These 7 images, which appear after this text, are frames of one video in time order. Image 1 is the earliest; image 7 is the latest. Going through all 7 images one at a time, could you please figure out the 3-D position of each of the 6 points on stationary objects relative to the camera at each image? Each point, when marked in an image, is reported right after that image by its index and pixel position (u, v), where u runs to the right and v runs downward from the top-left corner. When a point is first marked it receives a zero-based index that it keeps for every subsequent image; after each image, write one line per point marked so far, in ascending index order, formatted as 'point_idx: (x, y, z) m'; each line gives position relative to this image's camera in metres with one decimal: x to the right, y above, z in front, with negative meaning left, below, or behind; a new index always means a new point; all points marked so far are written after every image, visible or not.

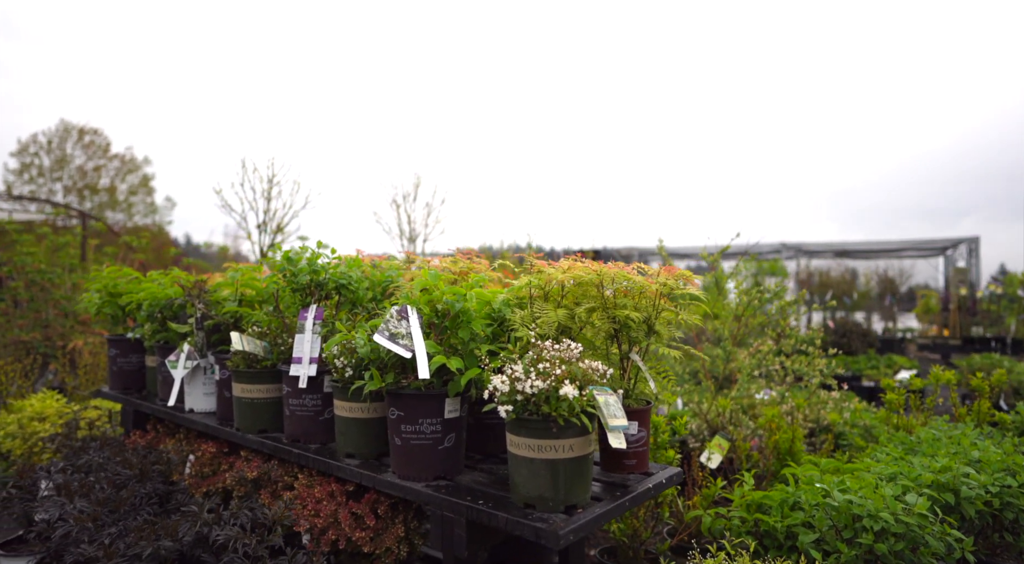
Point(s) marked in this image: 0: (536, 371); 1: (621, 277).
0: (+0.1, -0.3, +2.2) m
1: (+0.4, 0.0, +2.6) m
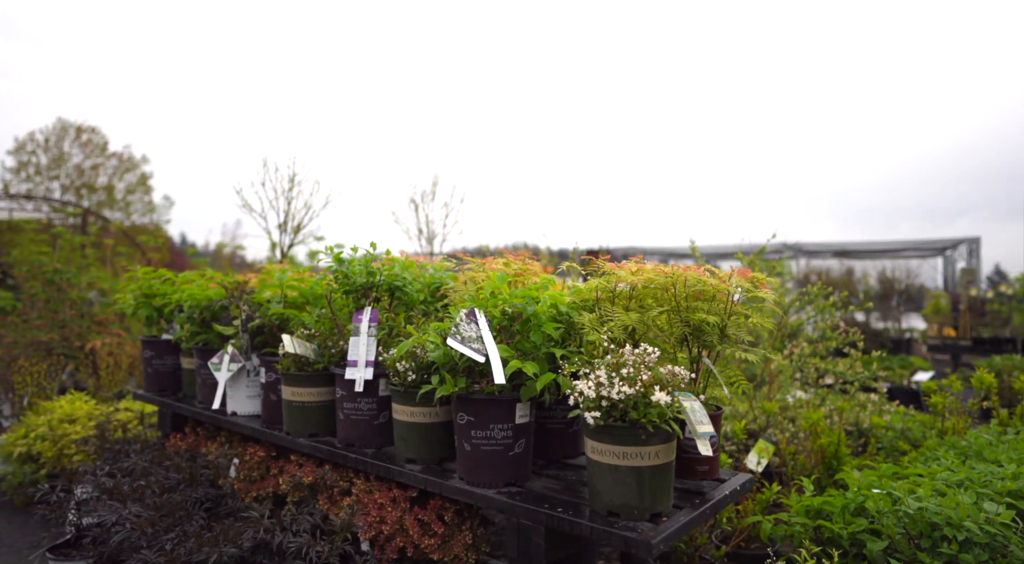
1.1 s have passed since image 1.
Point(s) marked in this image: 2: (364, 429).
0: (+0.4, -0.3, +2.2) m
1: (+0.7, 0.0, +2.6) m
2: (-0.7, -0.7, +3.2) m
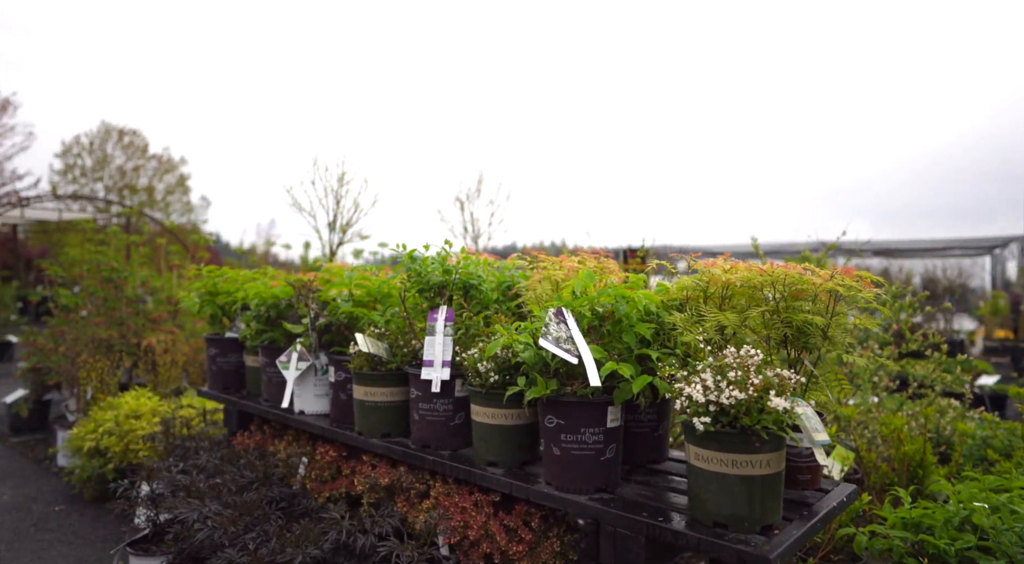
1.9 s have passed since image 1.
0: (+0.7, -0.3, +2.1) m
1: (+1.1, 0.0, +2.5) m
2: (-0.4, -0.7, +3.1) m
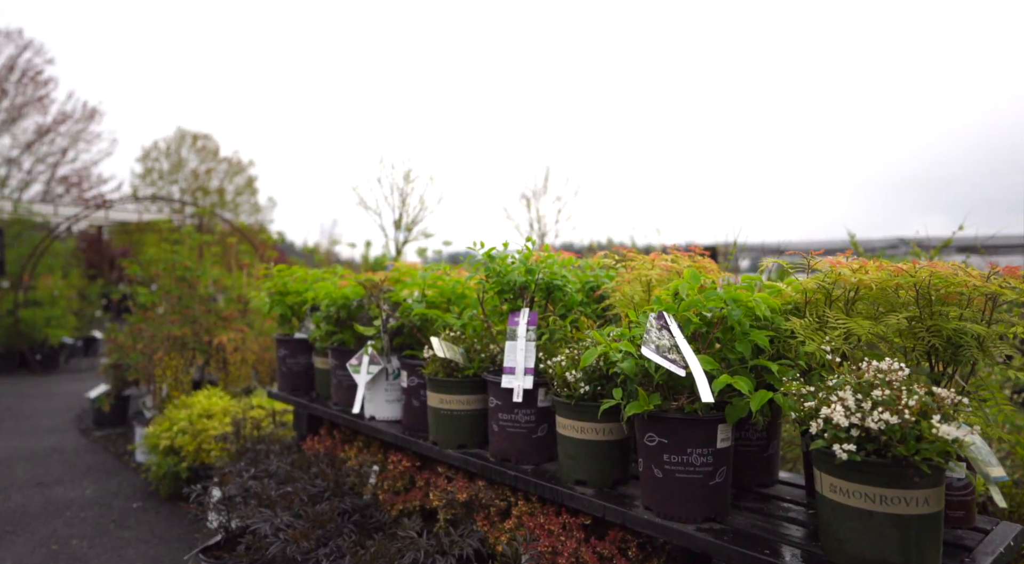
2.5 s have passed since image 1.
0: (+1.0, -0.3, +1.8) m
1: (+1.4, 0.0, +2.1) m
2: (0.0, -0.7, +2.9) m
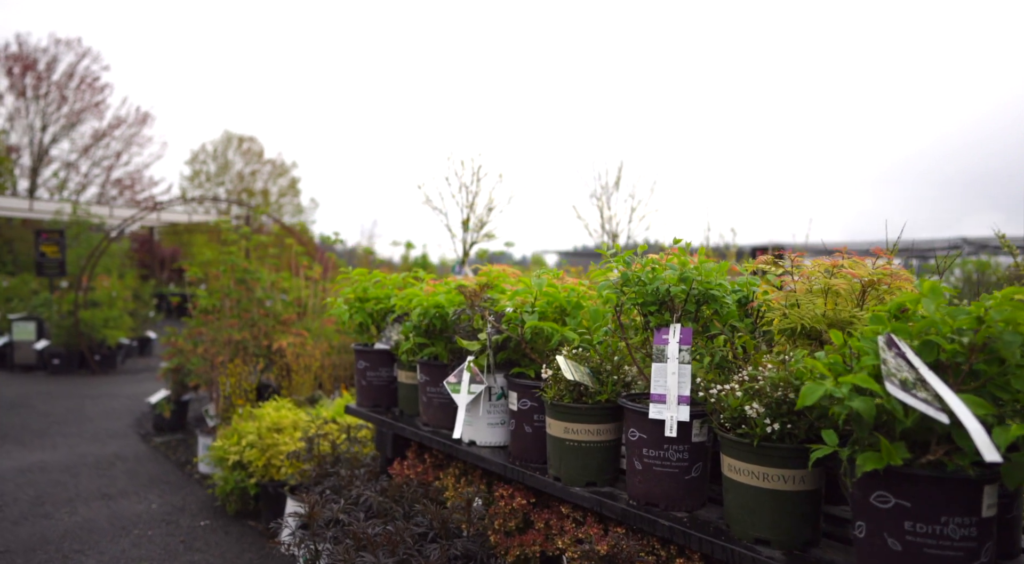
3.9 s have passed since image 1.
0: (+1.5, -0.4, +1.2) m
1: (+1.9, 0.0, +1.5) m
2: (+0.6, -0.8, +2.4) m
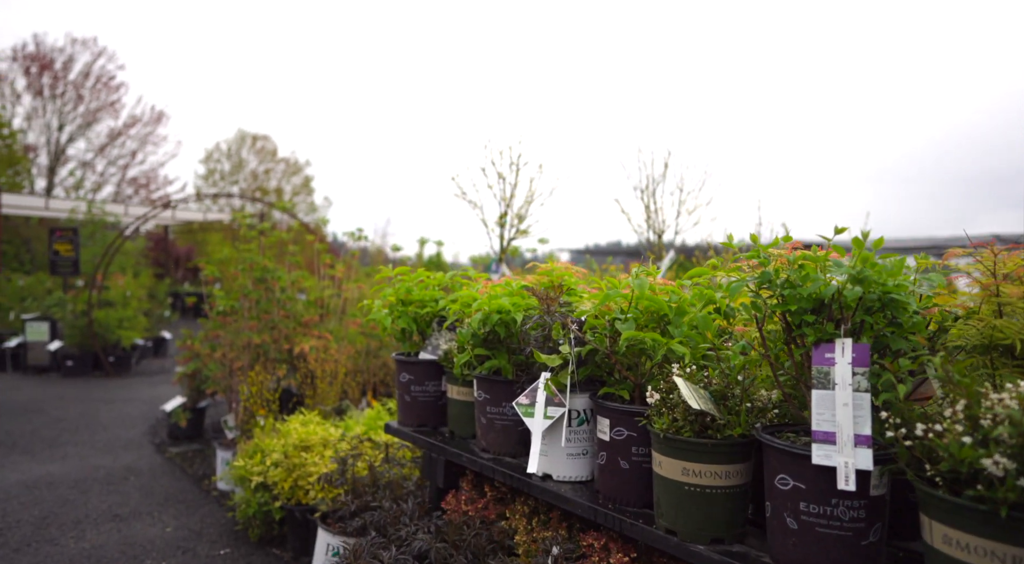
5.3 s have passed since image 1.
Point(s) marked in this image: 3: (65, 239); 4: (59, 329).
0: (+1.8, -0.4, +0.6) m
1: (+2.3, 0.0, +0.9) m
2: (+0.9, -0.8, +1.8) m
3: (-9.4, +0.9, +13.5) m
4: (-9.6, -1.0, +13.6) m
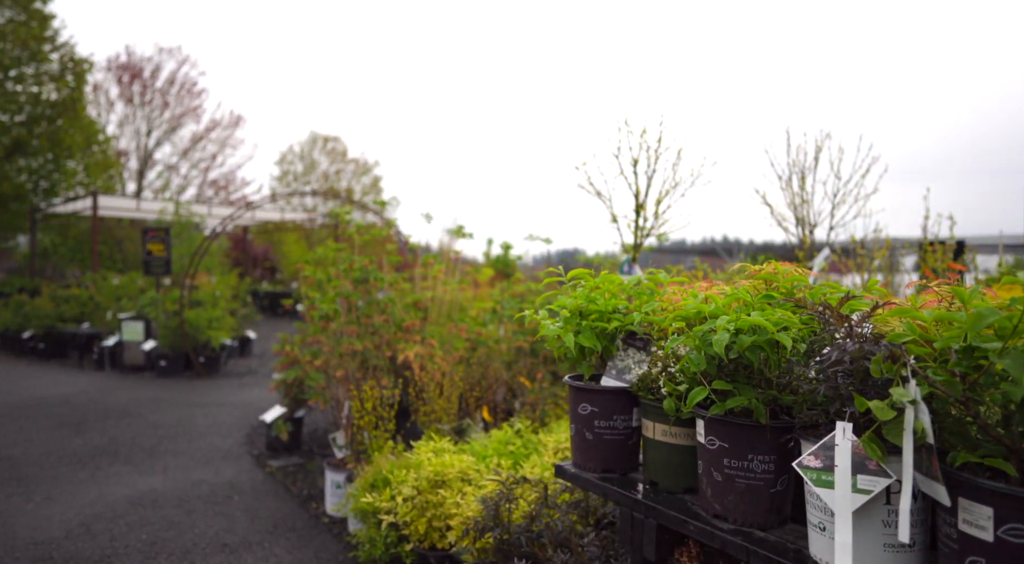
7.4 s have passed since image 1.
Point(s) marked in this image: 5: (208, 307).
0: (+2.5, -0.4, -0.4) m
1: (+2.9, -0.1, -0.1) m
2: (+1.7, -0.8, +0.9) m
3: (-7.5, +0.9, +13.5) m
4: (-7.7, -1.0, +13.7) m
5: (-6.2, -0.5, +13.0) m
